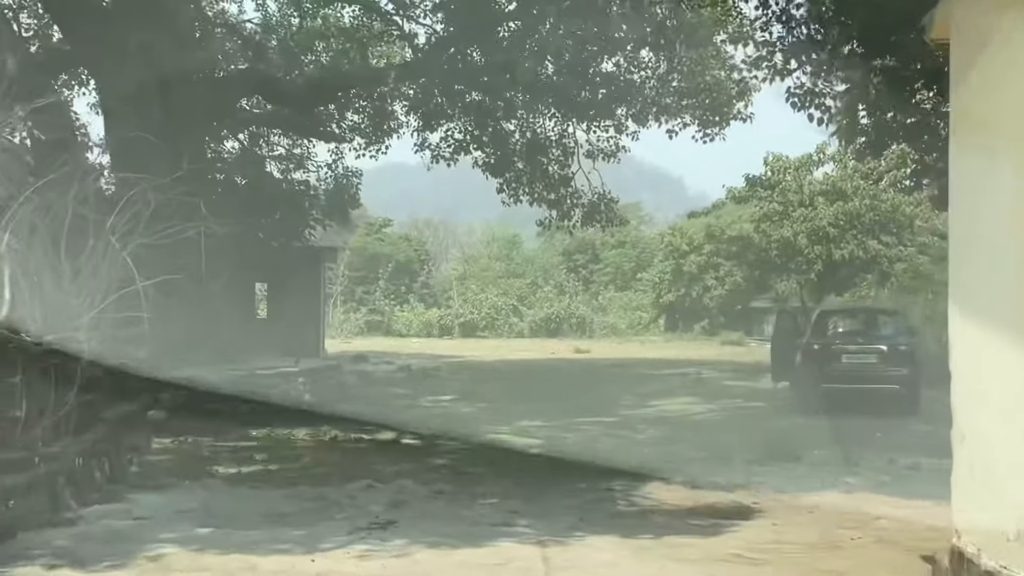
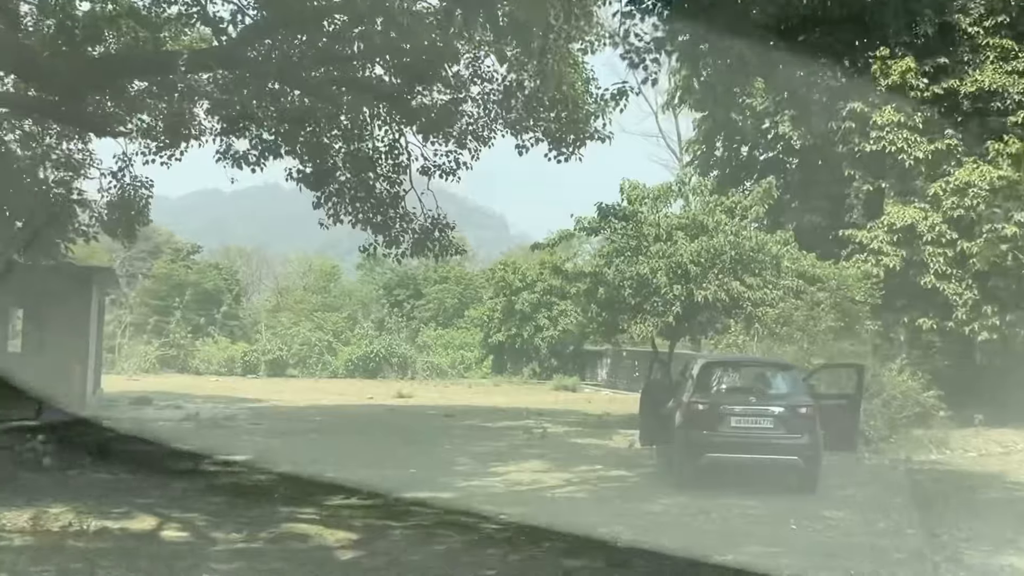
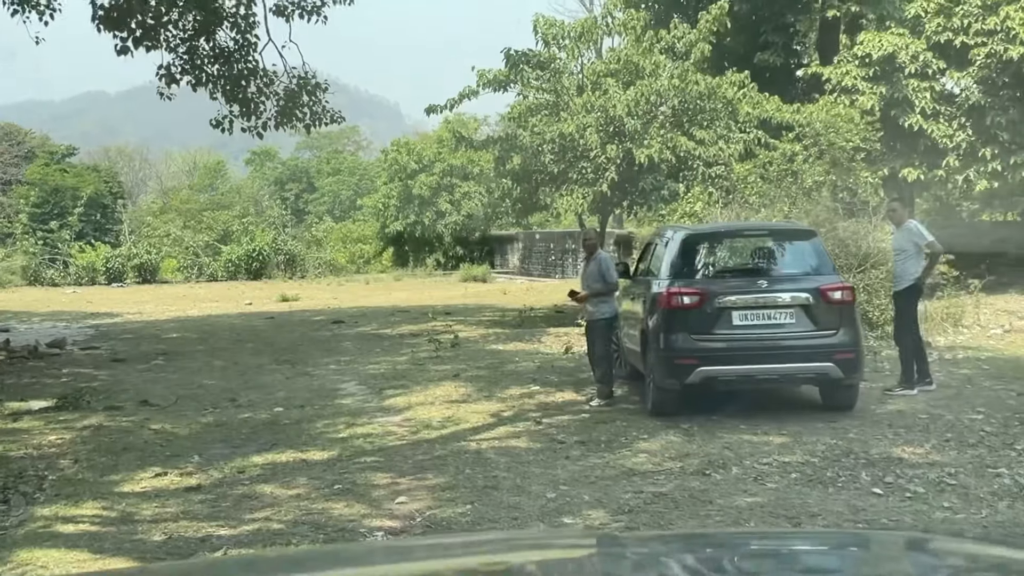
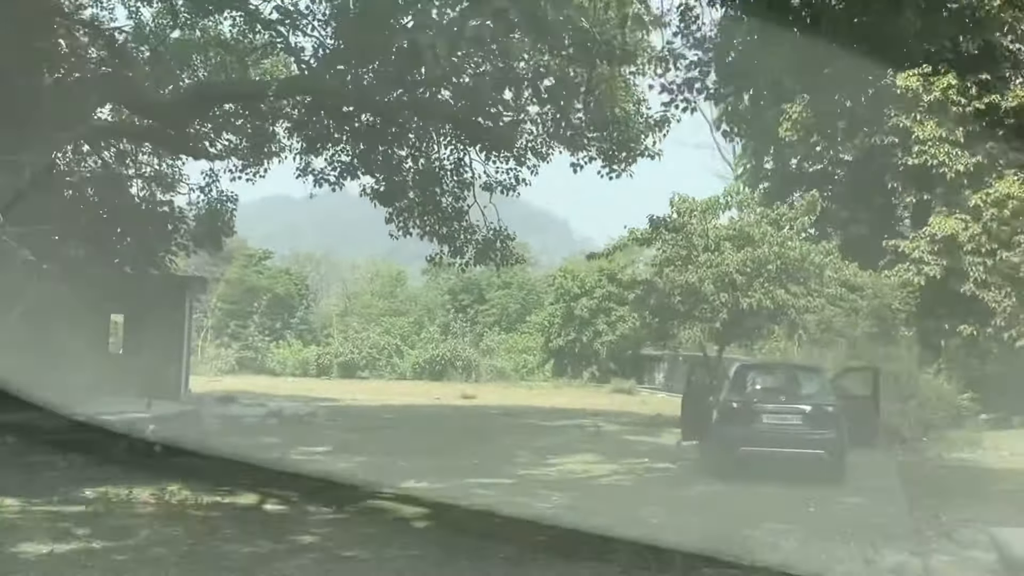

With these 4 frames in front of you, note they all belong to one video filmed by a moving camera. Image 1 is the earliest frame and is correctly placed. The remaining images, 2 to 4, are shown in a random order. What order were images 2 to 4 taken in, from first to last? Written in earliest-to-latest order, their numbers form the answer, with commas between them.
4, 2, 3
